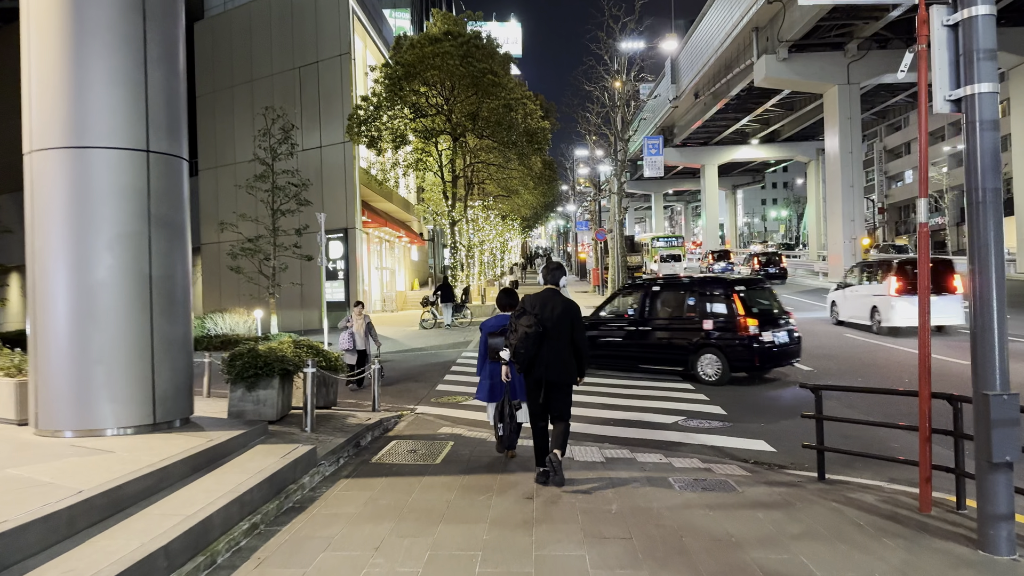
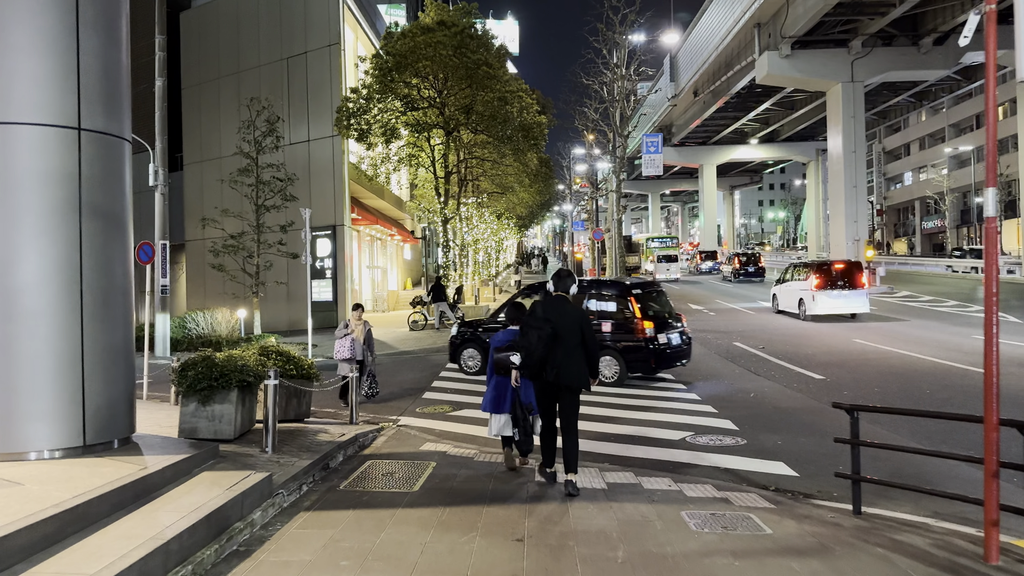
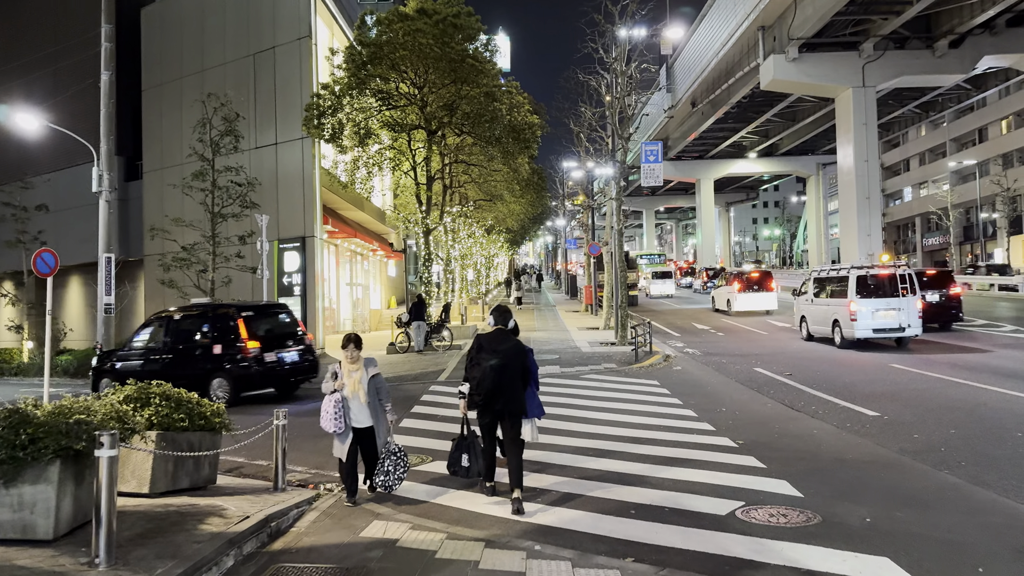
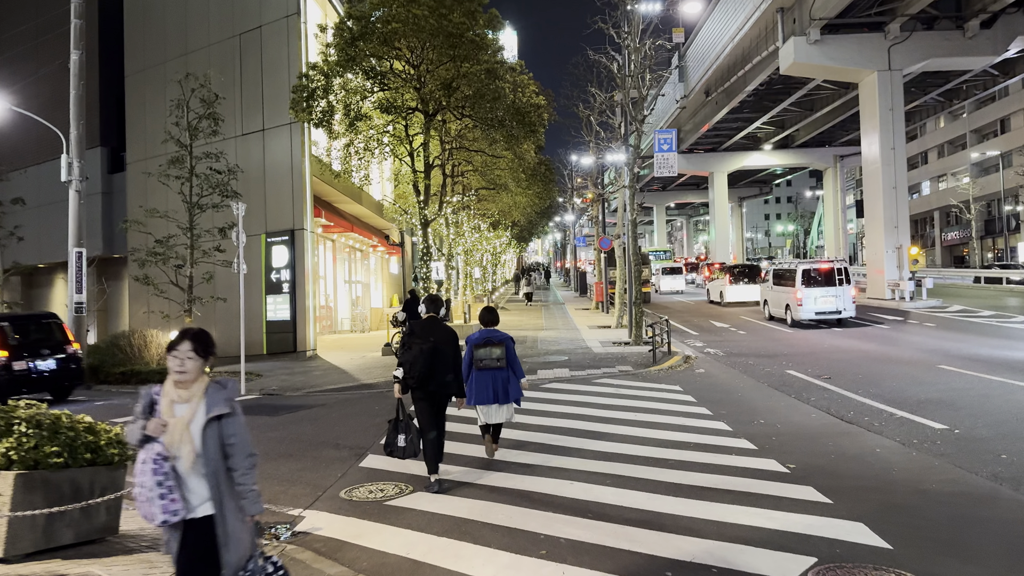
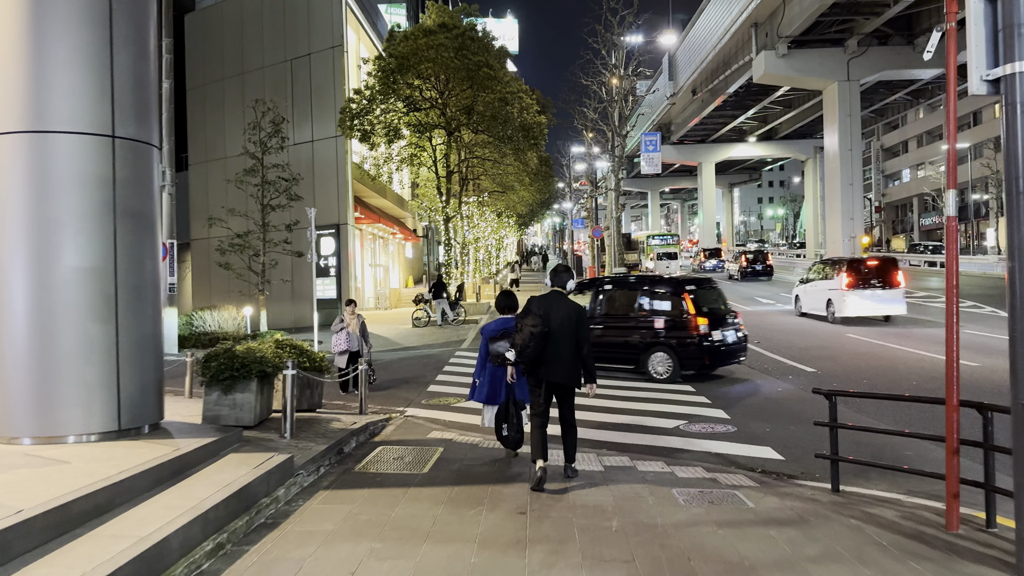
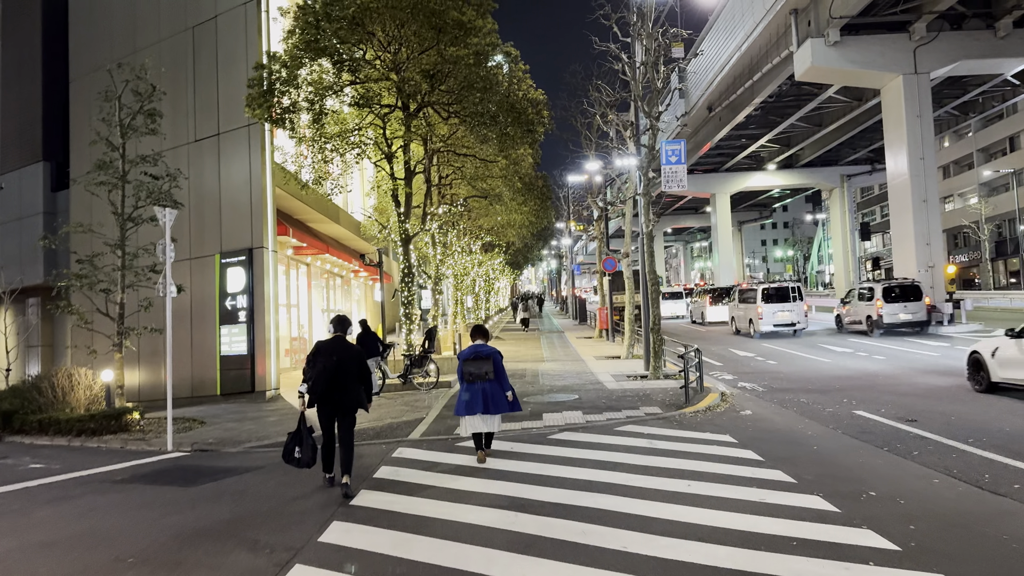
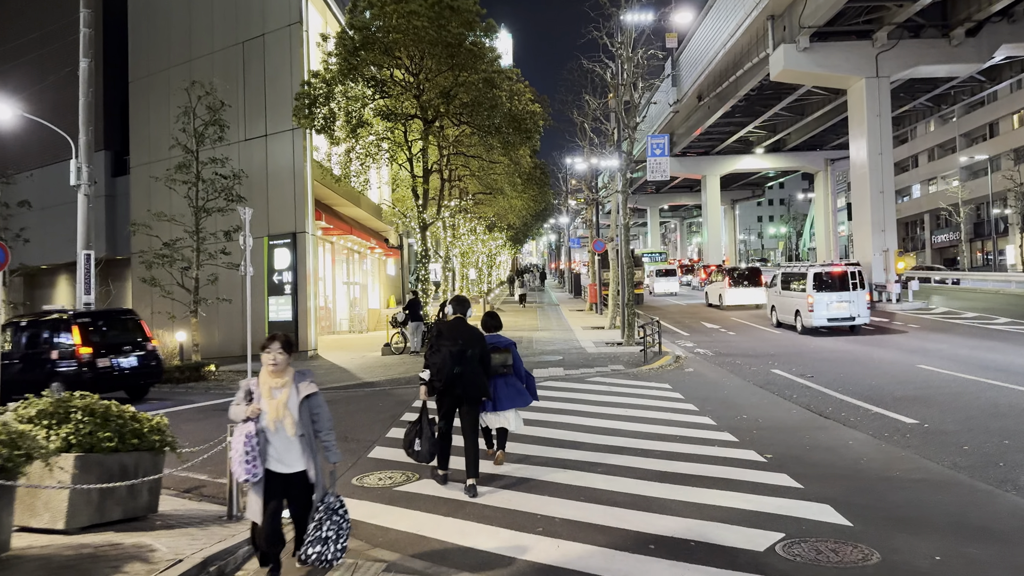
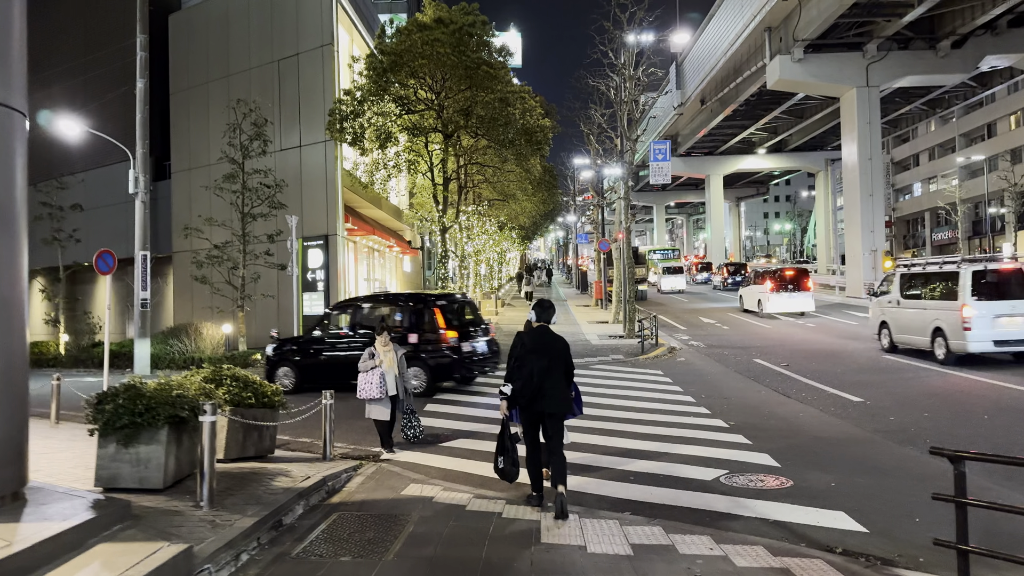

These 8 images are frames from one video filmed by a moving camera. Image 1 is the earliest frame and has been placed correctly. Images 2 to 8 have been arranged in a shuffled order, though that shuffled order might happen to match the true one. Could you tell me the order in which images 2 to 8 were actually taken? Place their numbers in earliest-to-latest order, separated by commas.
5, 2, 8, 3, 7, 4, 6
